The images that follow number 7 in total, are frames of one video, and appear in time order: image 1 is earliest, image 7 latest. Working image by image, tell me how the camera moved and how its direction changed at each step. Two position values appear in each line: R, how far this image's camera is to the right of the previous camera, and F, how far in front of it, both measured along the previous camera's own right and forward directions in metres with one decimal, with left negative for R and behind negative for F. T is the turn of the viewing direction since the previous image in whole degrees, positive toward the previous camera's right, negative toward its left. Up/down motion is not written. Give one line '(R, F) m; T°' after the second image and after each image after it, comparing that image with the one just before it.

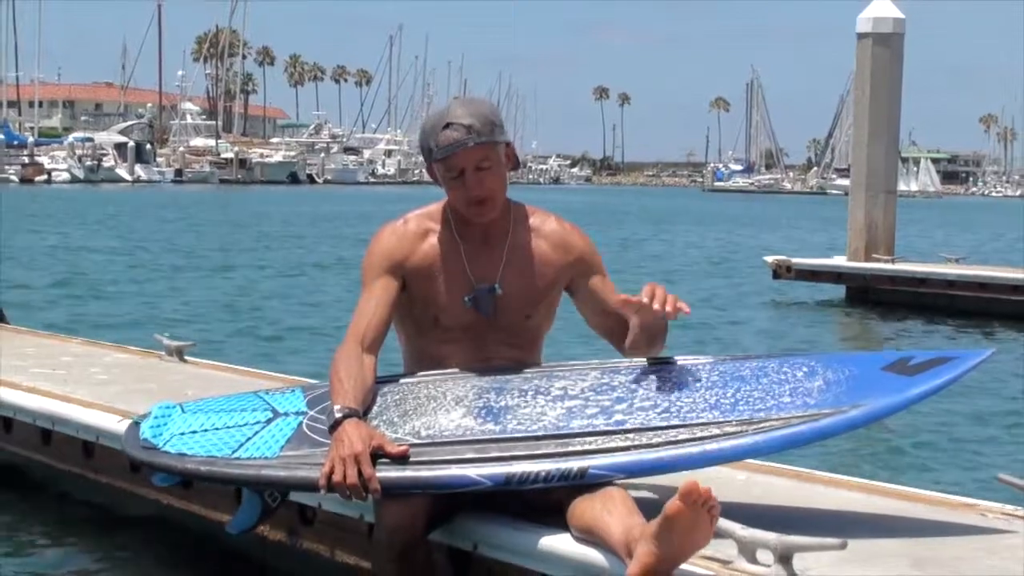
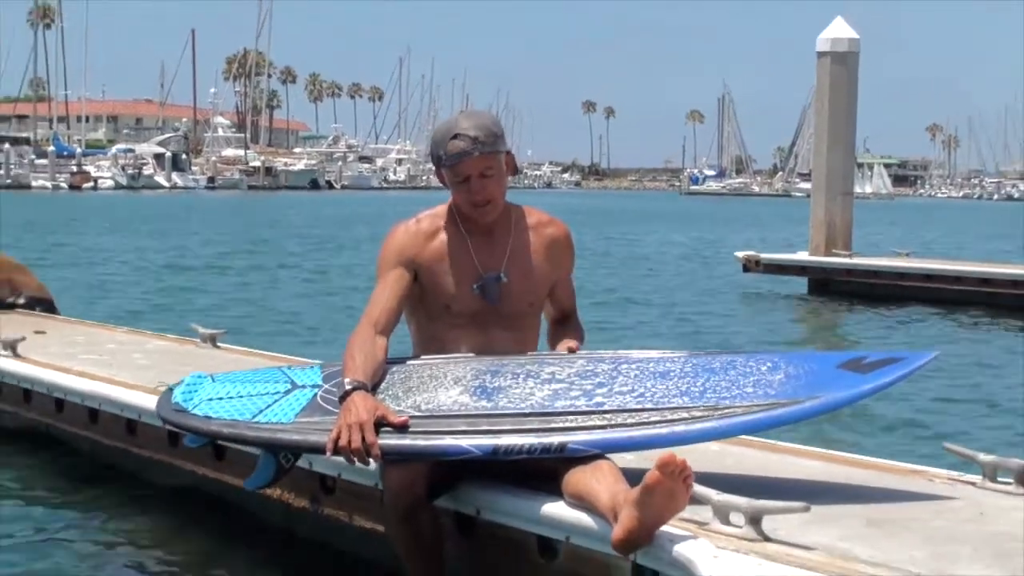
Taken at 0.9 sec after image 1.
(+0.1, -0.5) m; -1°
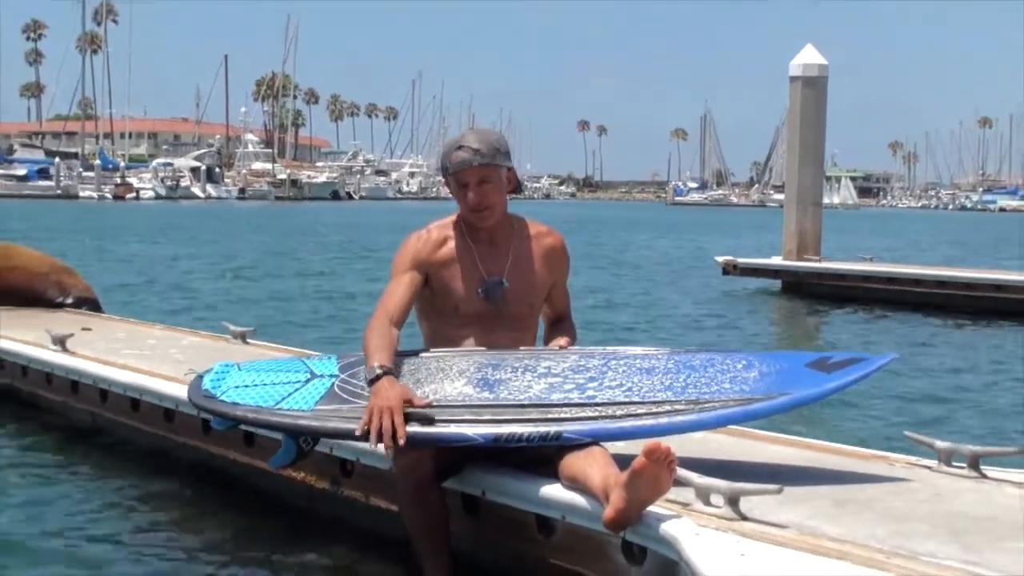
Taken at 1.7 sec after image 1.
(+0.1, -0.5) m; -1°
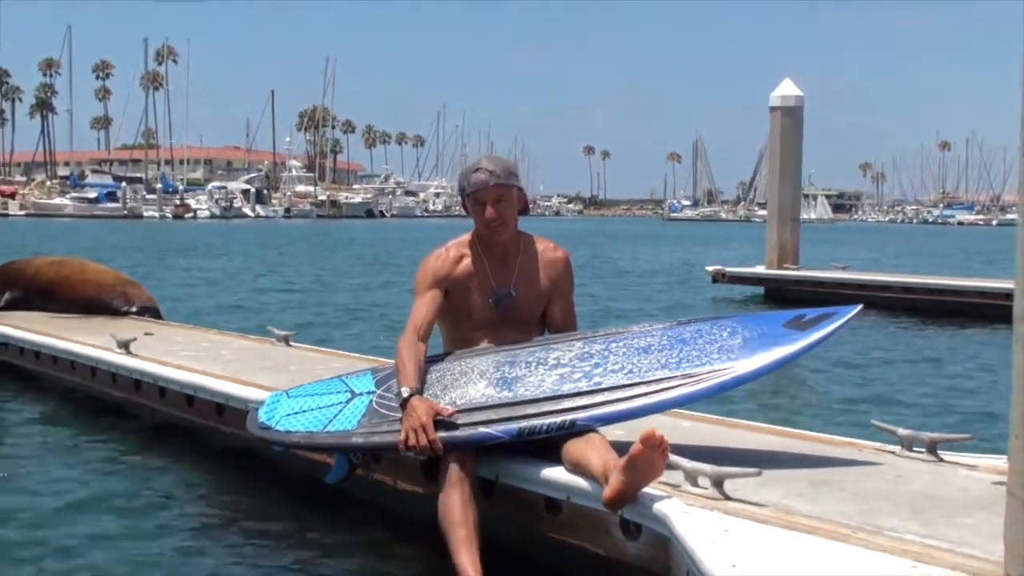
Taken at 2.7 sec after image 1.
(+0.1, -0.7) m; -2°
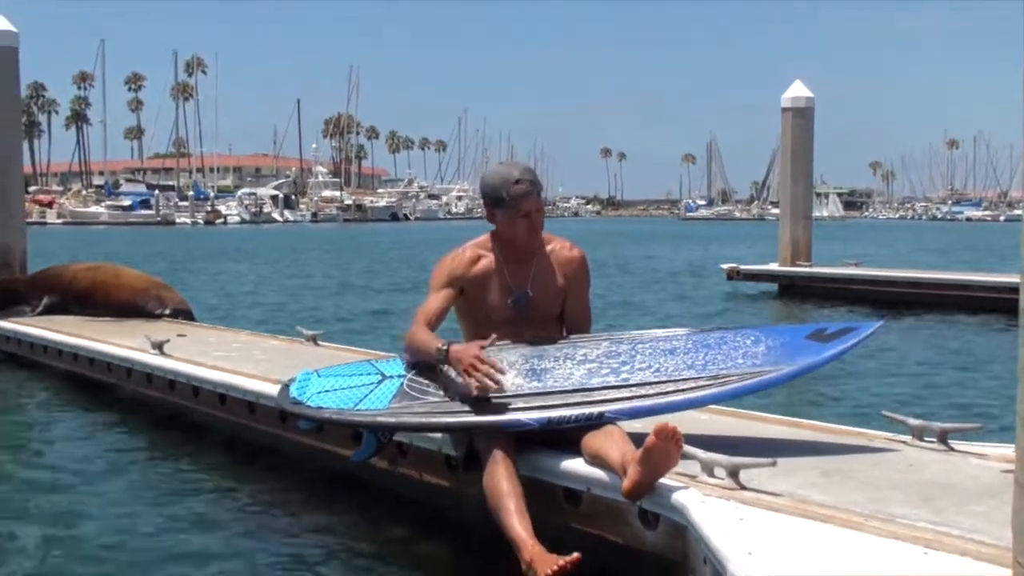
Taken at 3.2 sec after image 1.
(0.0, -0.2) m; -1°
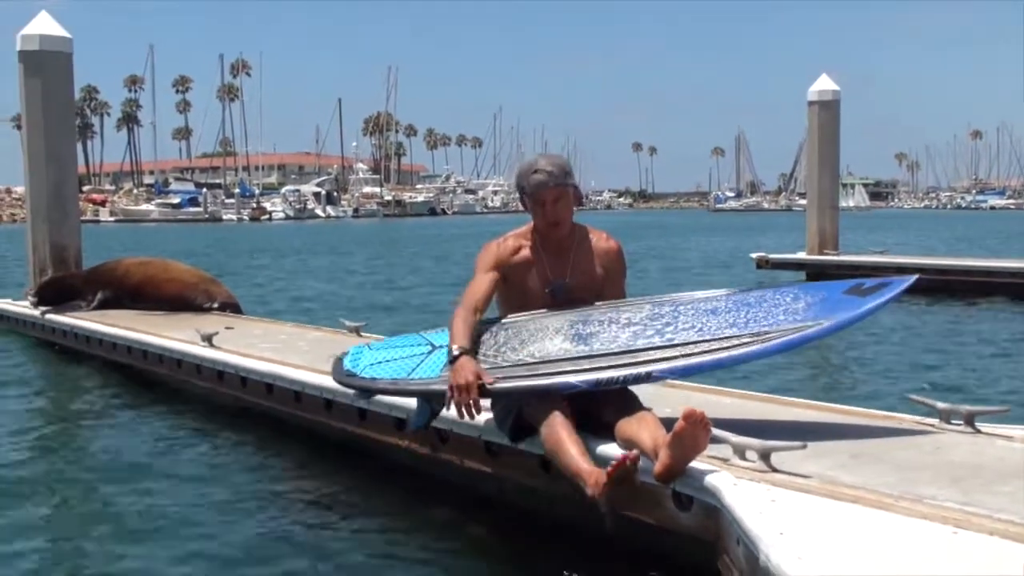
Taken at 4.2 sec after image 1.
(0.0, -0.2) m; -2°
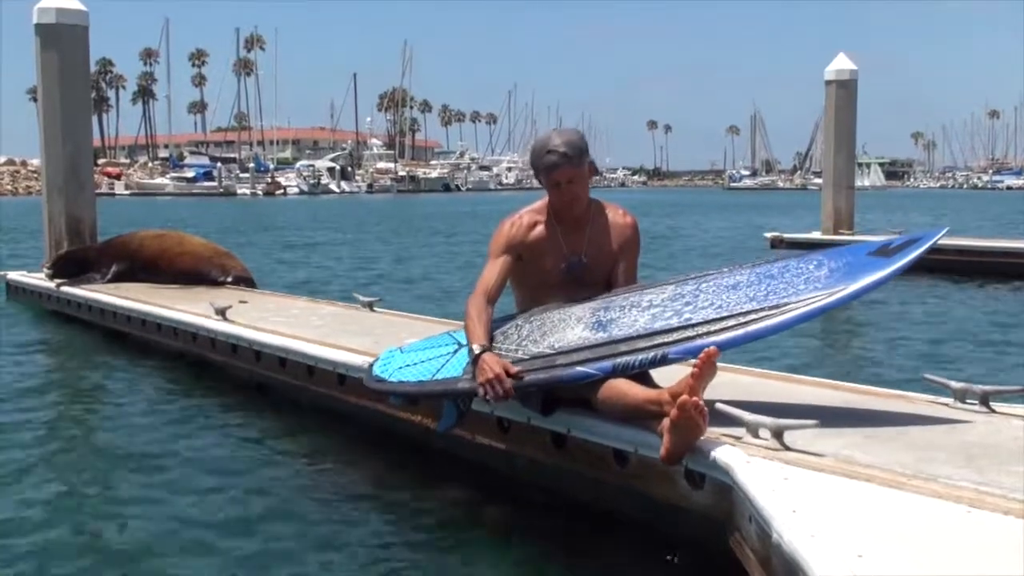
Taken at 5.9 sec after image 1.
(0.0, 0.0) m; 0°
